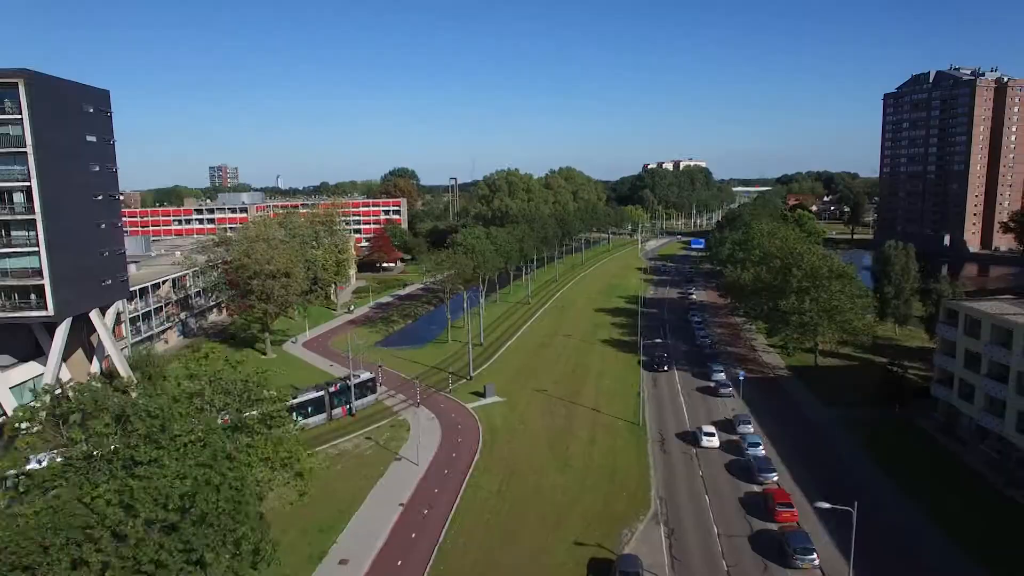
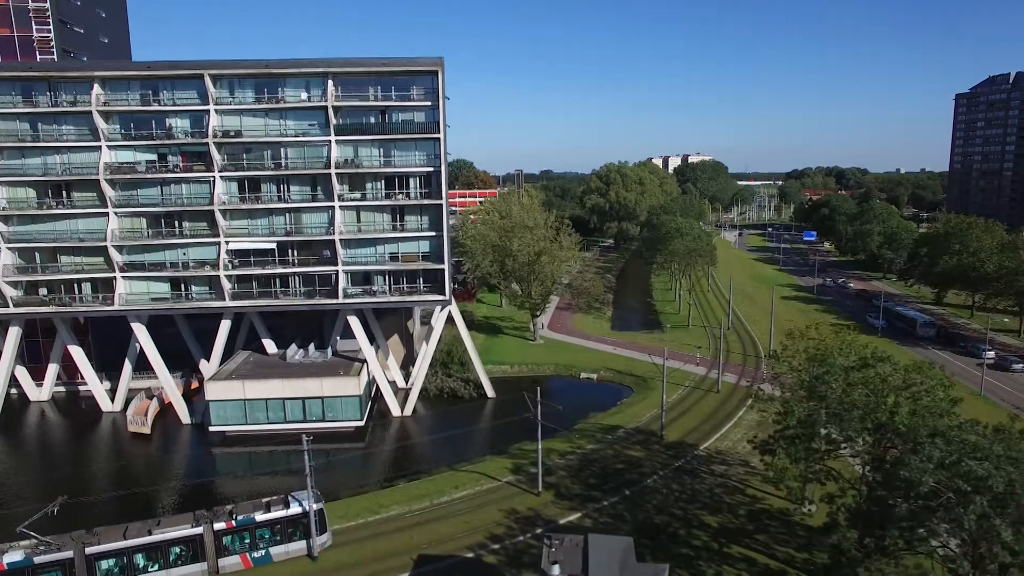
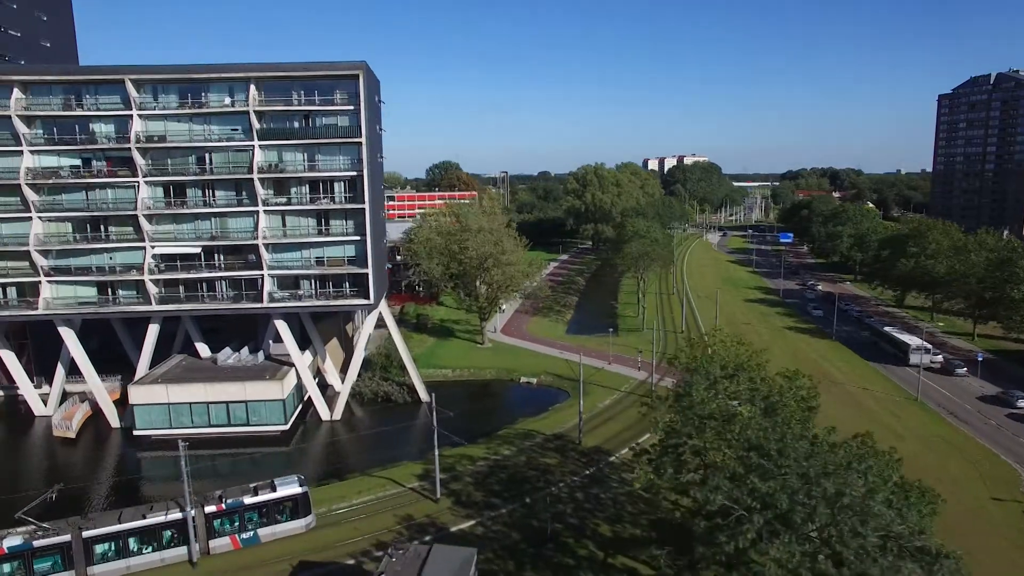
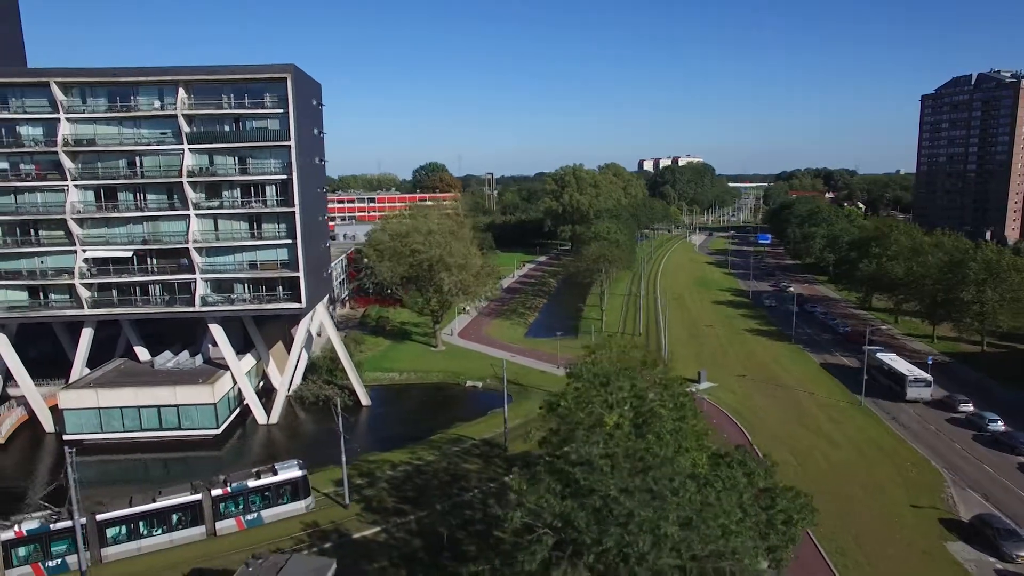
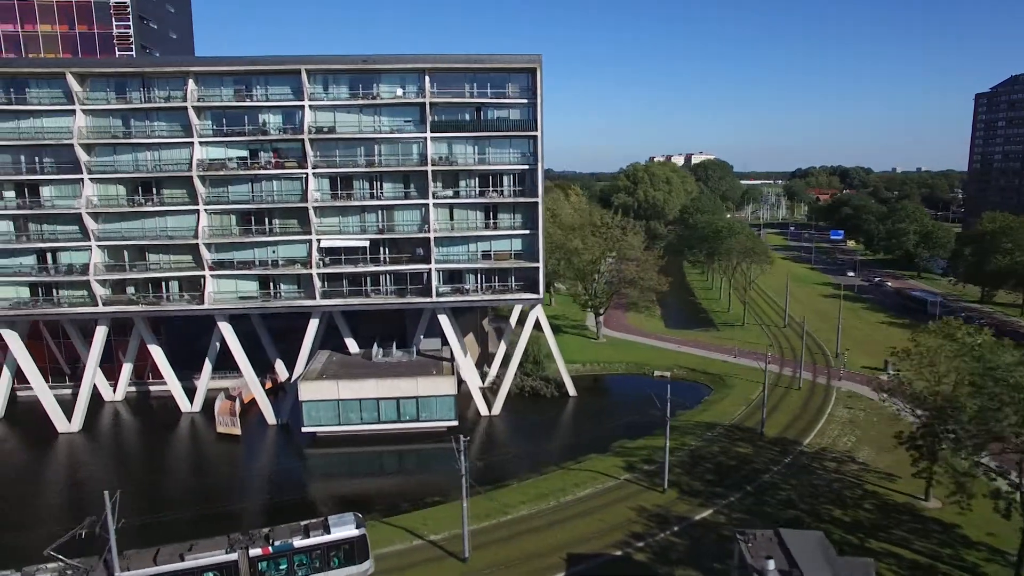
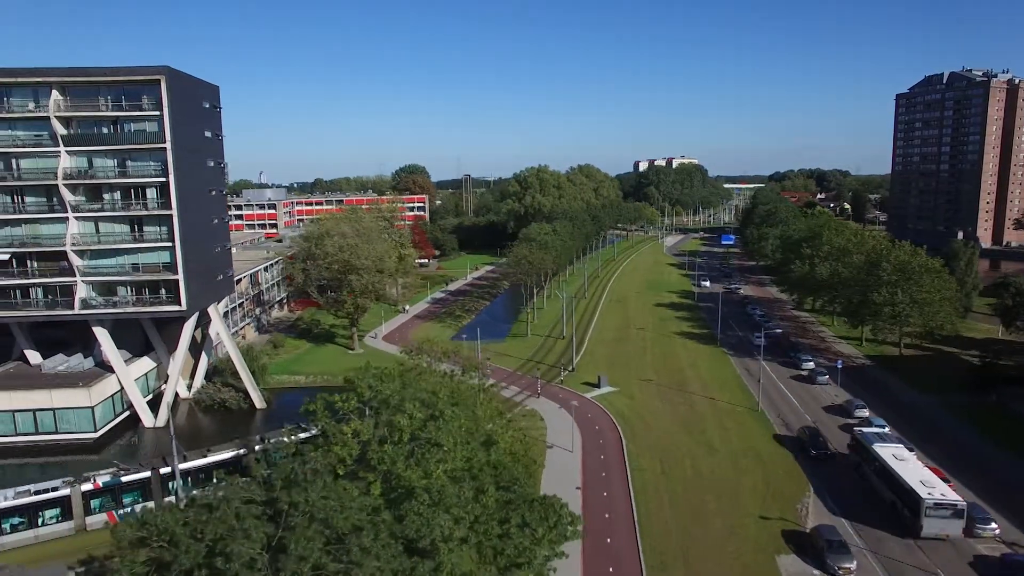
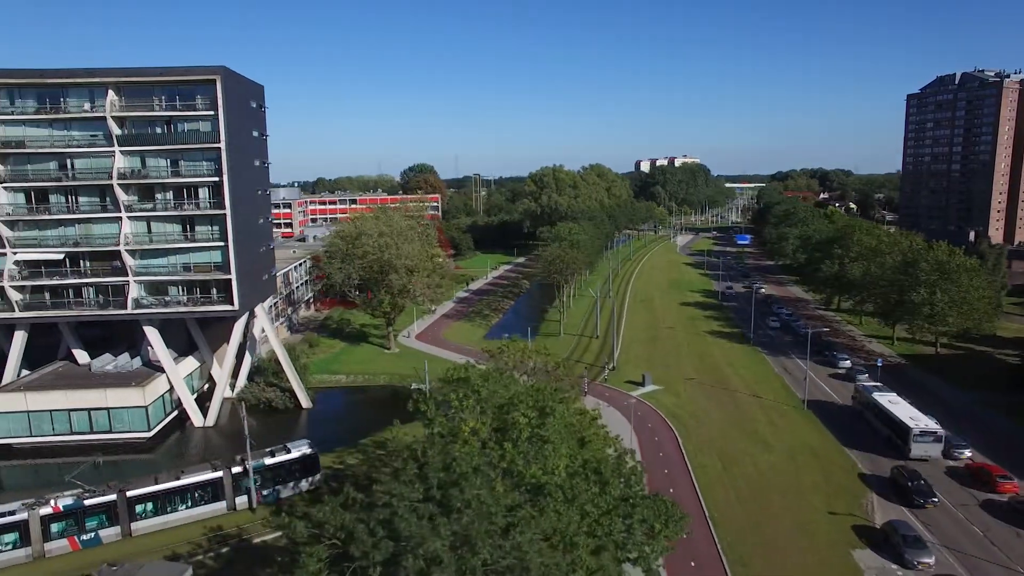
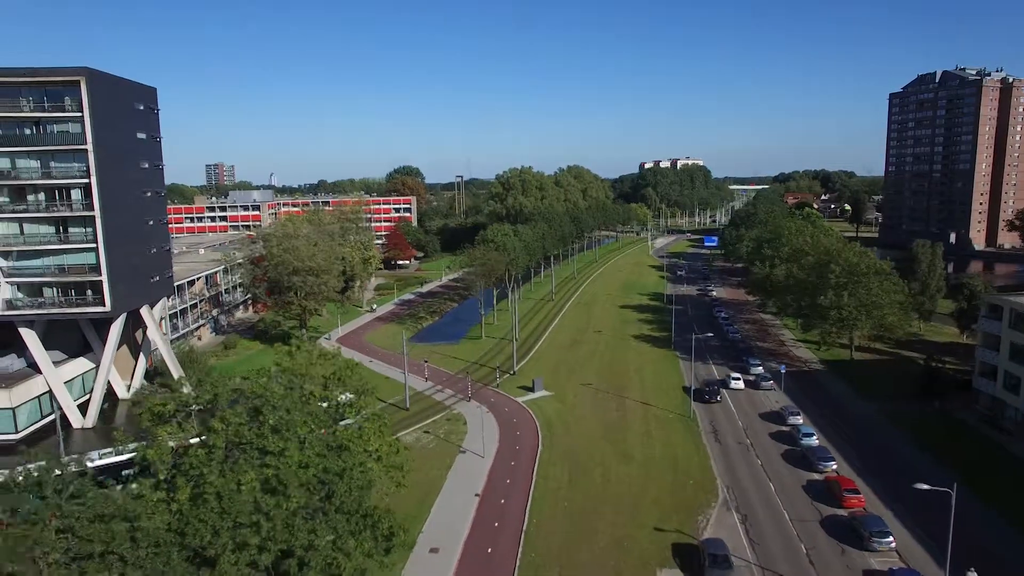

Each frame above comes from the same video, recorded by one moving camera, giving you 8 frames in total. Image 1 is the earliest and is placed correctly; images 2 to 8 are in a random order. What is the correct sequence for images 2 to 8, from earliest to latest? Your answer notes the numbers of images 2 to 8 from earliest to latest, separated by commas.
8, 6, 7, 4, 3, 2, 5
